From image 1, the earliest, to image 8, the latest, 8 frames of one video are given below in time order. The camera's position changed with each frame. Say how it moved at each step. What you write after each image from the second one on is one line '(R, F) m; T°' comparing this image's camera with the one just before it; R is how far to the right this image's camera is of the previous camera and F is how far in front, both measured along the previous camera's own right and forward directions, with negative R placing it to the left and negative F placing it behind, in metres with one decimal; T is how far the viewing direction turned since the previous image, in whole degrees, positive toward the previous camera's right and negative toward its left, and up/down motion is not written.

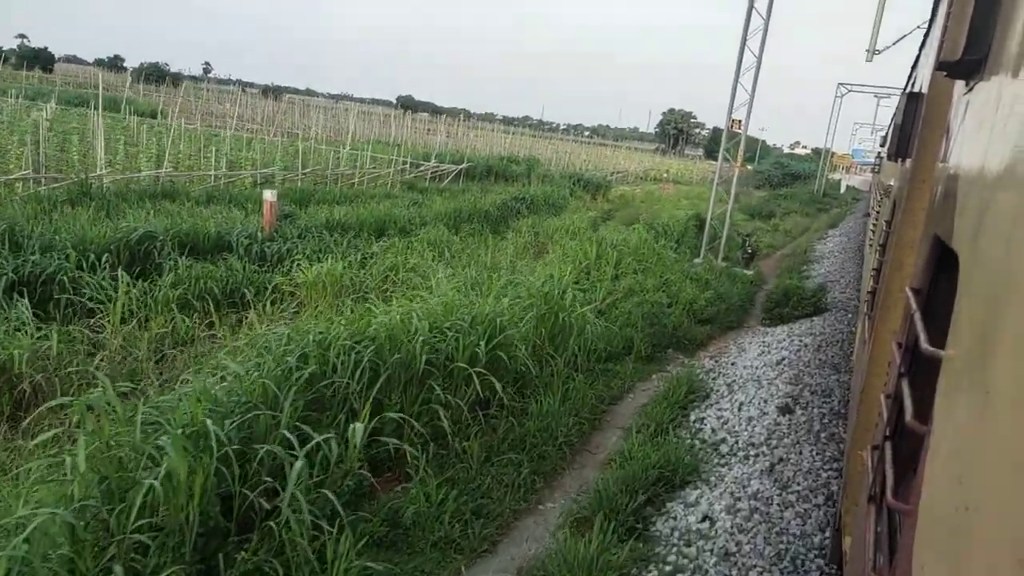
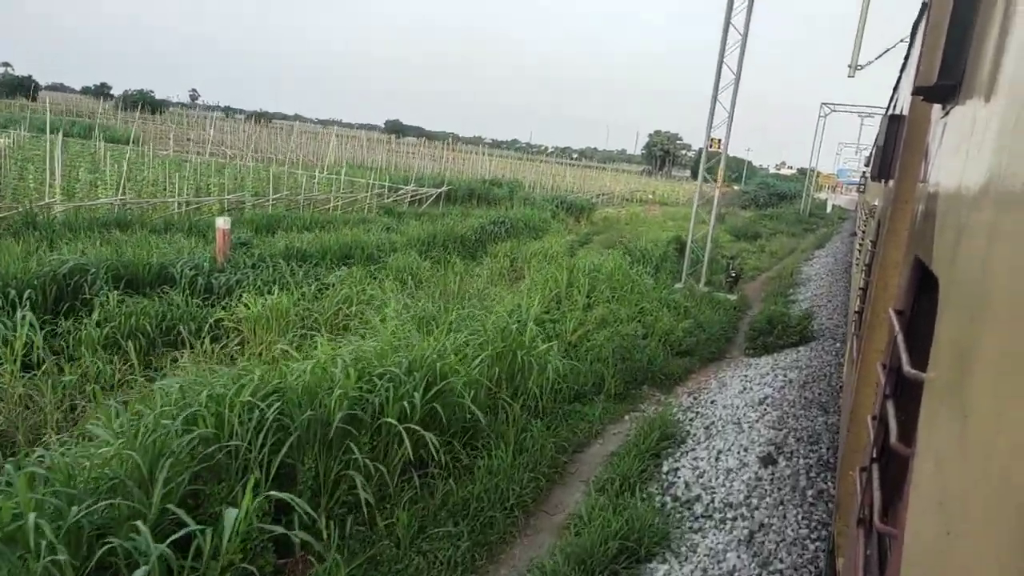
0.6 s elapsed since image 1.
(+0.2, +0.5) m; +1°
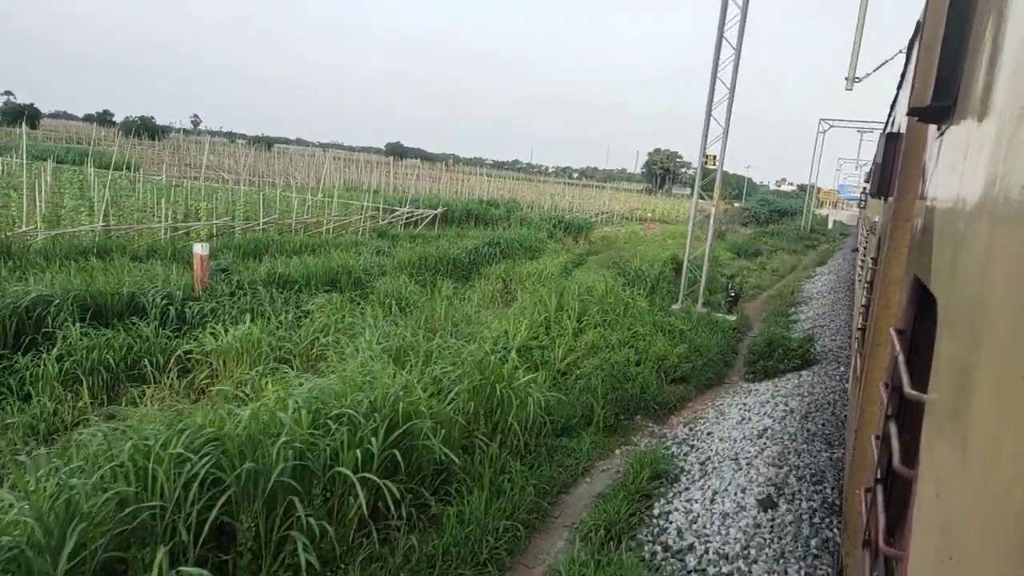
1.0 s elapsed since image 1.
(+0.1, +0.3) m; 0°
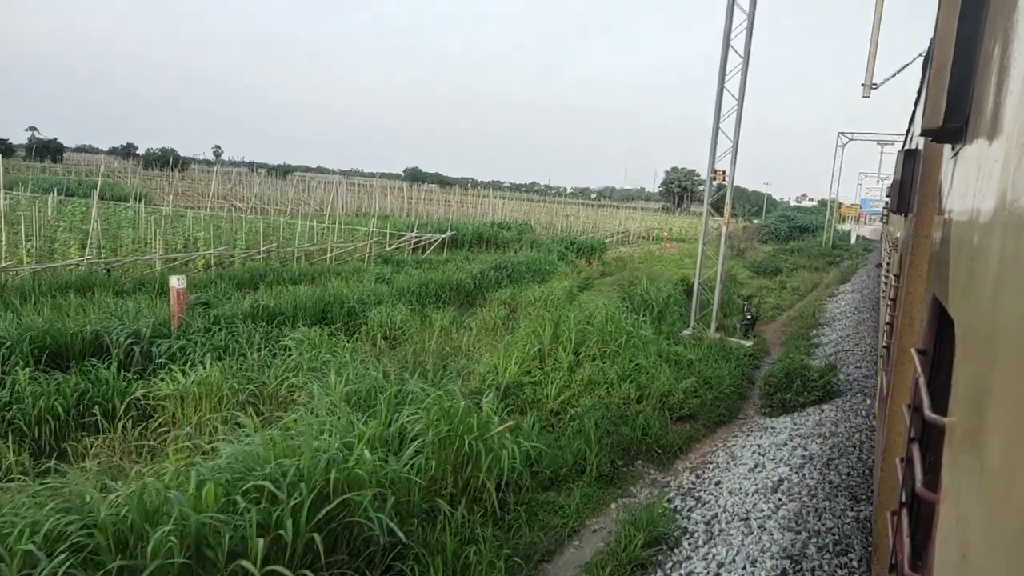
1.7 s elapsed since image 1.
(+0.3, +0.6) m; -2°
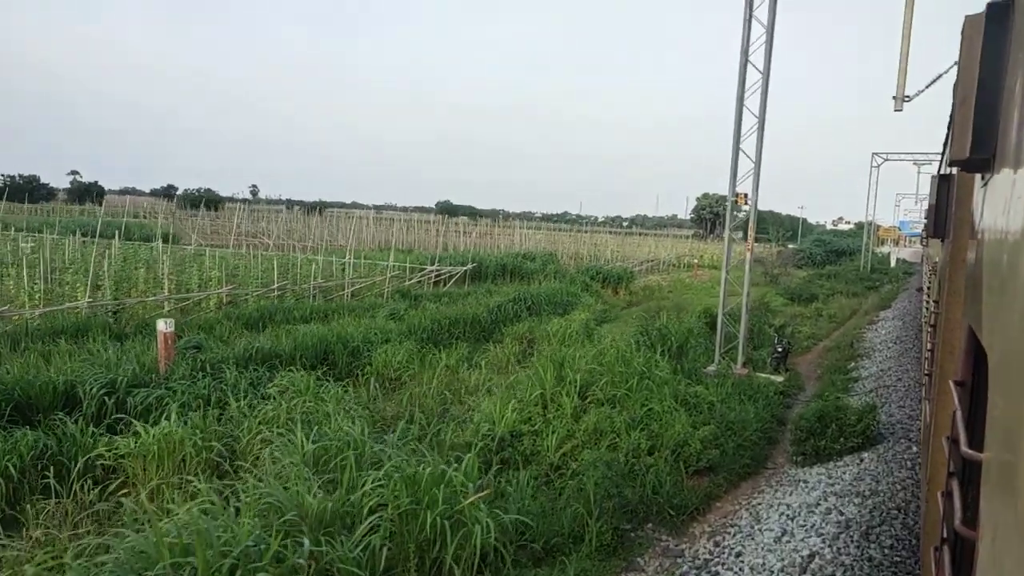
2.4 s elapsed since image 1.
(+0.3, +0.5) m; -3°
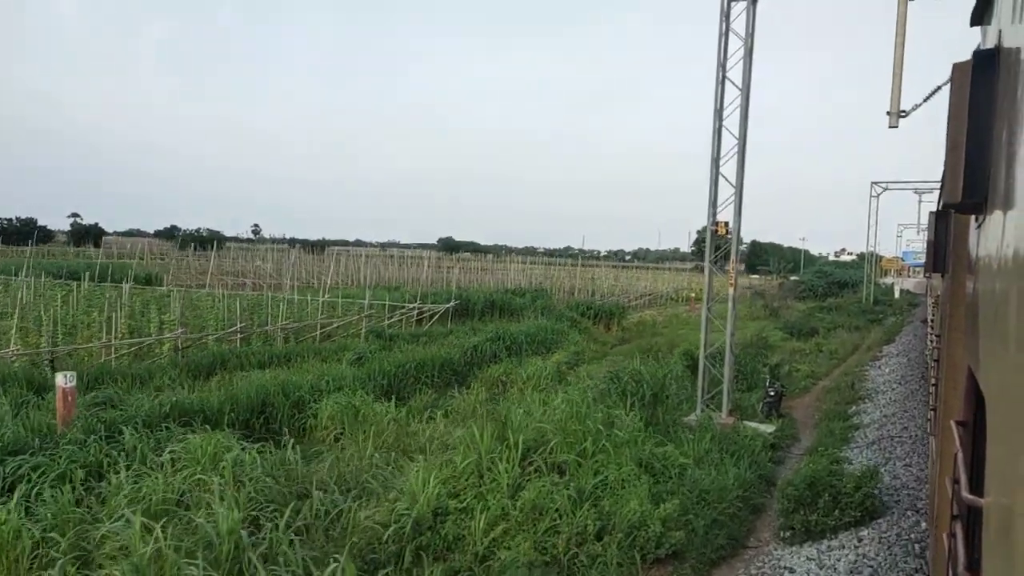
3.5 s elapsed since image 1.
(+0.5, +0.9) m; 0°
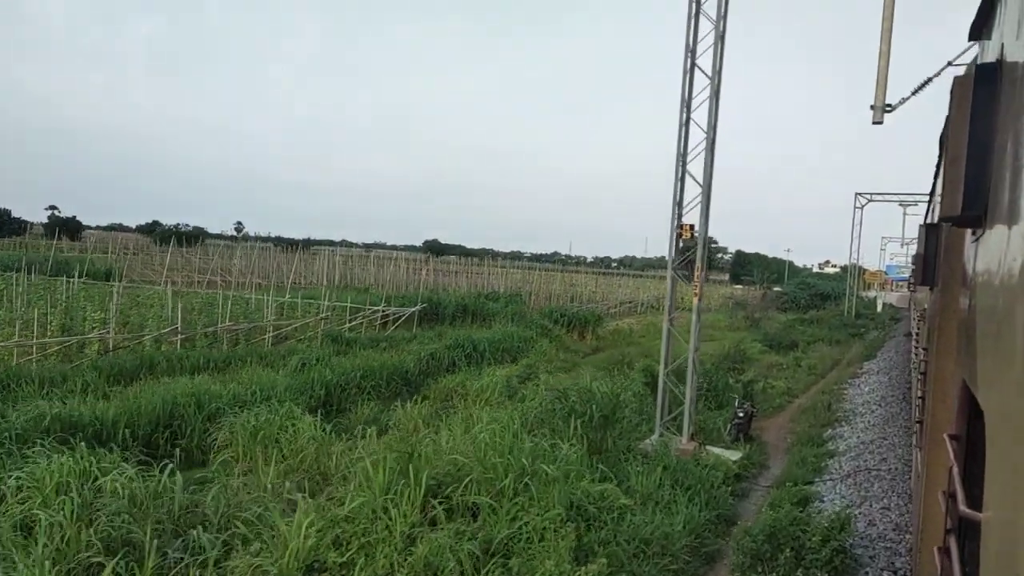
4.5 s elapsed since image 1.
(+0.4, +0.8) m; +1°
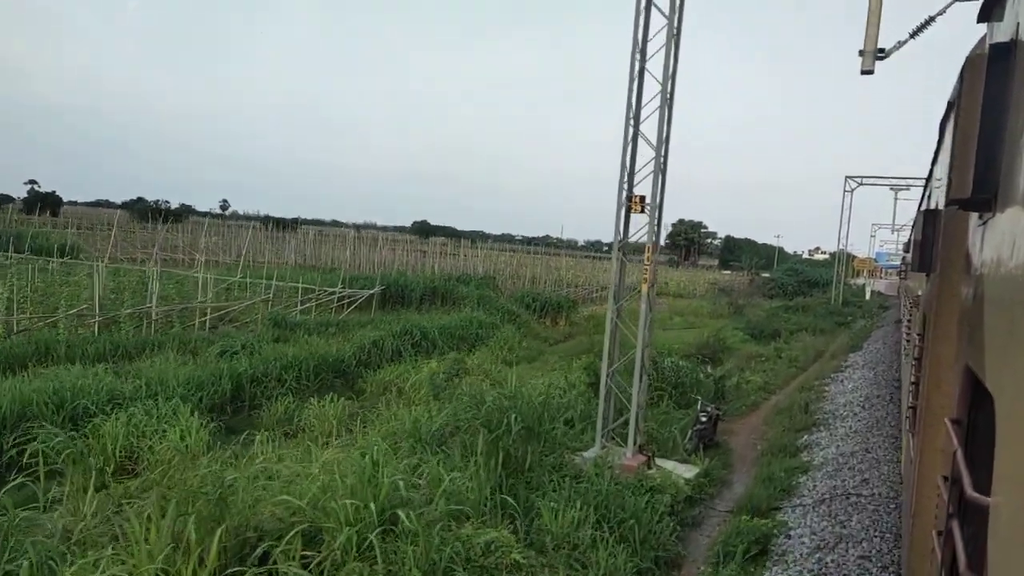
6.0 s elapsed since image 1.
(+0.6, +1.1) m; +1°
